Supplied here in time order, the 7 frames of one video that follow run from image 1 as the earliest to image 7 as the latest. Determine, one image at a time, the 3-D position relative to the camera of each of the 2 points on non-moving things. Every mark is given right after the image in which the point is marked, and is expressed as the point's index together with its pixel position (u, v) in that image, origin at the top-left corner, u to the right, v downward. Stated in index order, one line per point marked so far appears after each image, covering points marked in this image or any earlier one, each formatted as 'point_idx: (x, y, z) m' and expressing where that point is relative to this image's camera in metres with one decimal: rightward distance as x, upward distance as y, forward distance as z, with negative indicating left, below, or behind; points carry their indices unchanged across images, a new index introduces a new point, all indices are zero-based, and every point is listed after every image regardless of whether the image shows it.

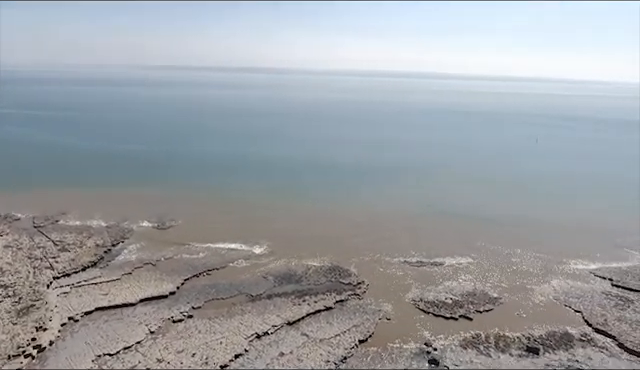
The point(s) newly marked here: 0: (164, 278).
0: (-7.9, -4.7, +19.8) m
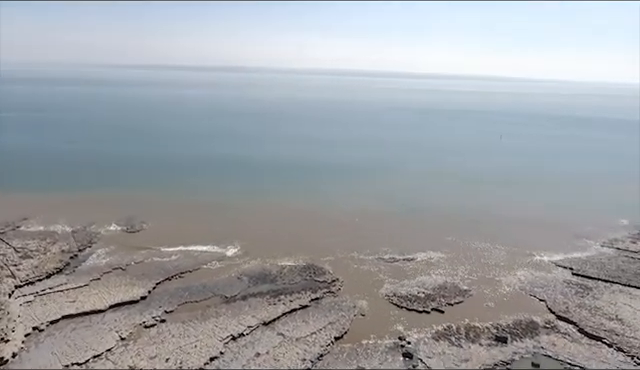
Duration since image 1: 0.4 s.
0: (-9.1, -4.8, +19.3) m
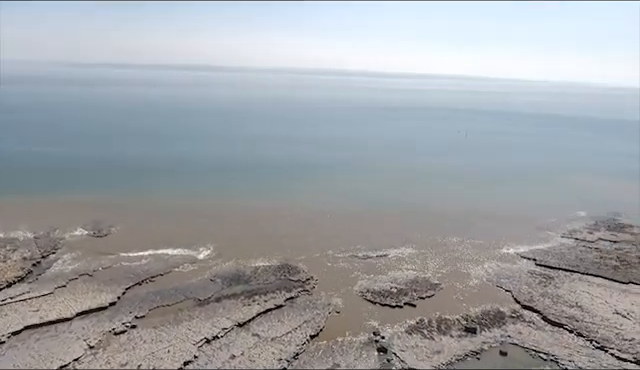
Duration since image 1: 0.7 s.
0: (-10.4, -4.9, +18.7) m
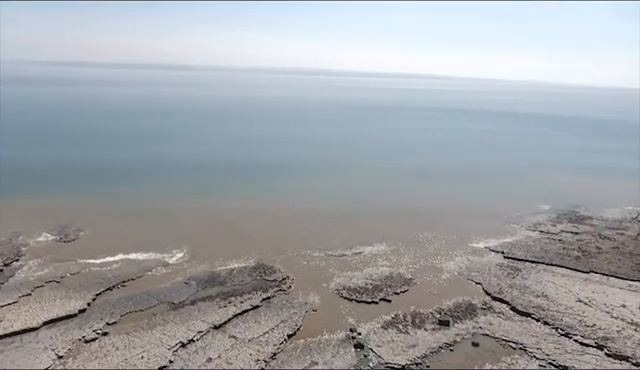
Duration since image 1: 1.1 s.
0: (-11.5, -5.1, +18.0) m
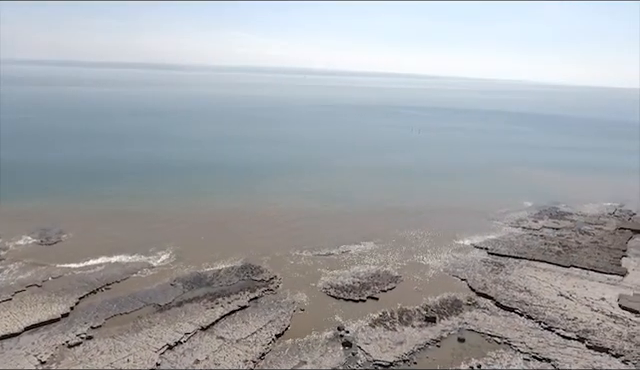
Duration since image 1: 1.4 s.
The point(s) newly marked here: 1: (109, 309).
0: (-12.1, -5.2, +17.7) m
1: (-9.3, -5.5, +17.3) m
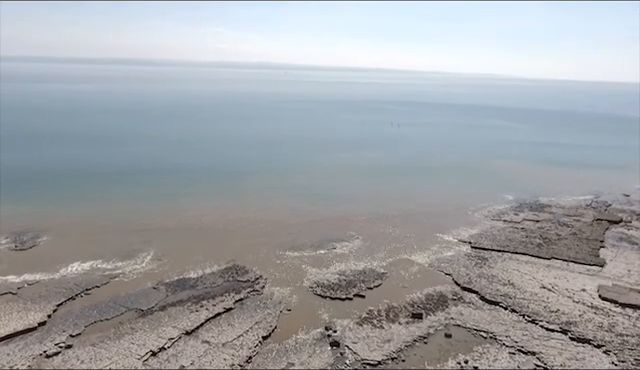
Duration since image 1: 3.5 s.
0: (-12.6, -5.3, +17.0) m
1: (-9.9, -5.6, +16.7) m
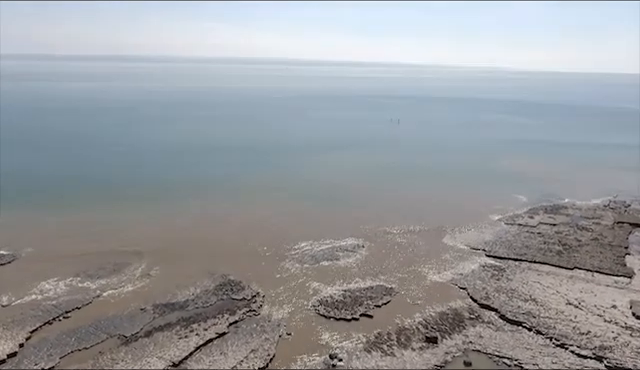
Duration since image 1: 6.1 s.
0: (-12.5, -5.9, +15.3) m
1: (-9.7, -6.1, +15.0) m
